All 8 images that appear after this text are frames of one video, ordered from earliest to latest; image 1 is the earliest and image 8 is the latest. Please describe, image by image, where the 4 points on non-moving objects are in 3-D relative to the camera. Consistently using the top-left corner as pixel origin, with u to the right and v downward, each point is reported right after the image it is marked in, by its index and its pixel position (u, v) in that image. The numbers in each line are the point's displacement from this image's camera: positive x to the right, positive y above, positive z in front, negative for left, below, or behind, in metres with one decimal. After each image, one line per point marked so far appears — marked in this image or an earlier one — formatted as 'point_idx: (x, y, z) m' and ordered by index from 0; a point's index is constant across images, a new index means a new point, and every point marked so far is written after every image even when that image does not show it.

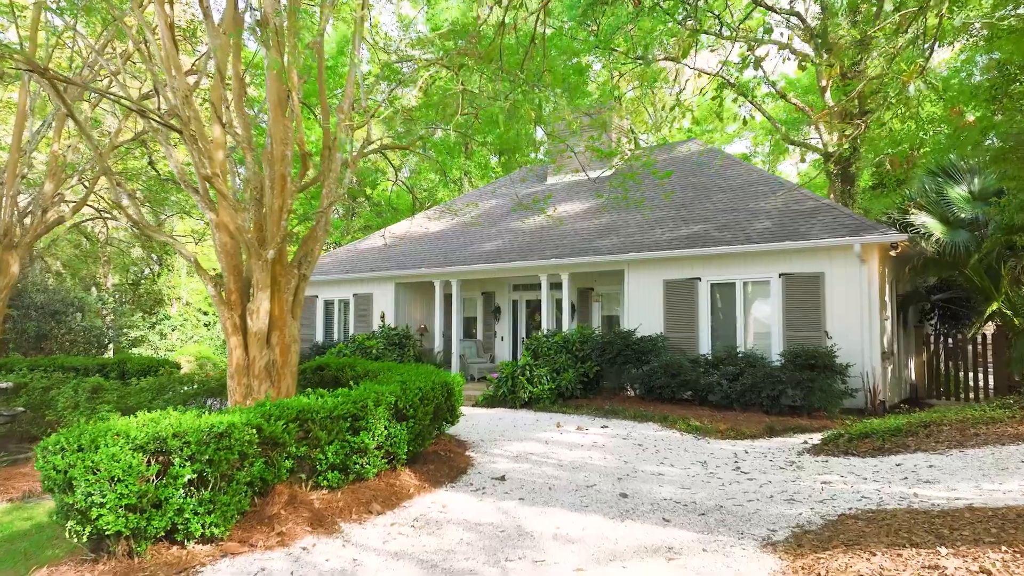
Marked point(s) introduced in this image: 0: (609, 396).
0: (+1.0, -1.1, +10.0) m
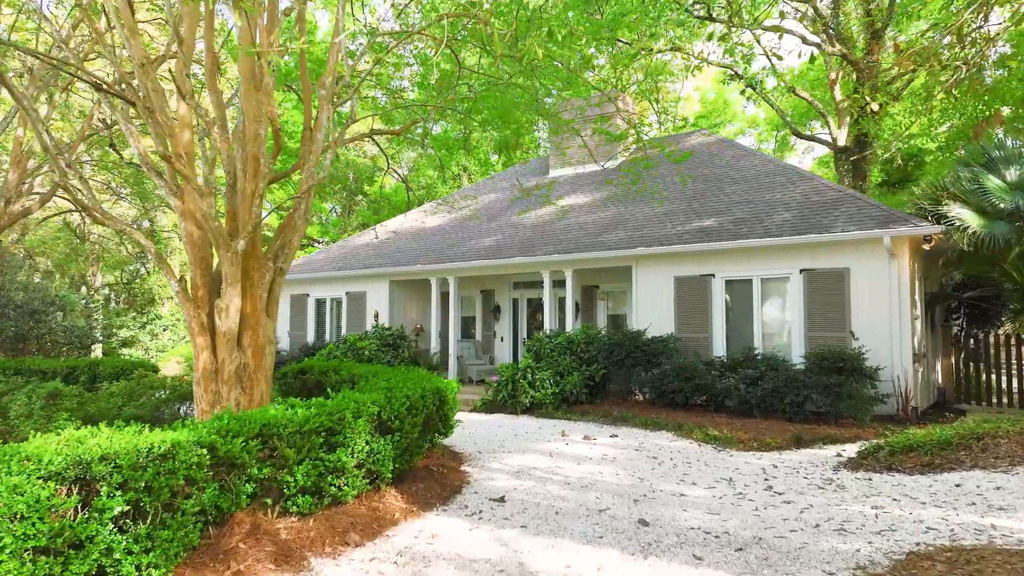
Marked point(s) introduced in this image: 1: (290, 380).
0: (+1.0, -1.1, +9.3) m
1: (-1.7, -0.7, +7.2) m
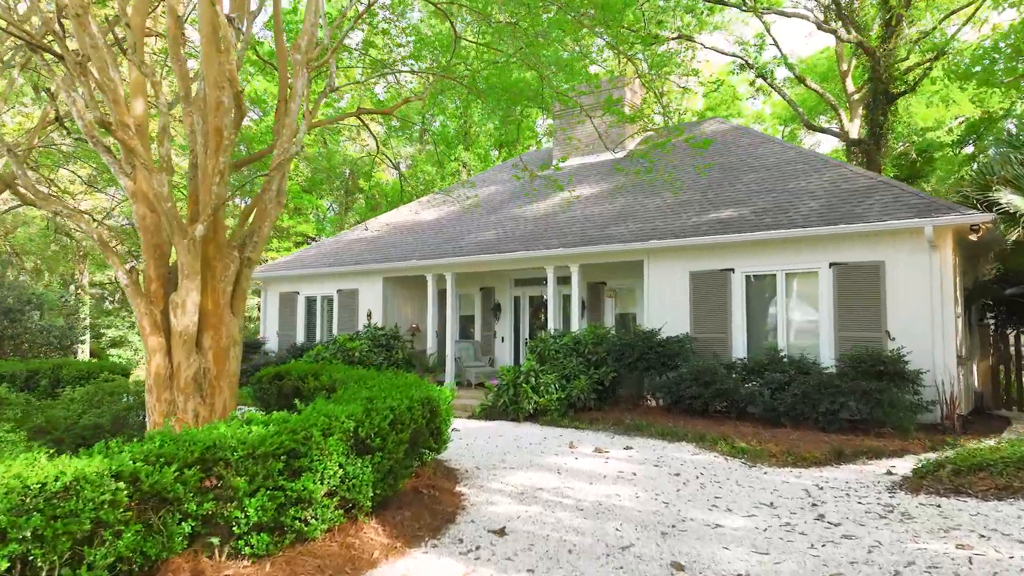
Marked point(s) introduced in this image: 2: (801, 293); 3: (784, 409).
0: (+1.0, -1.1, +8.5) m
1: (-1.7, -0.7, +6.4) m
2: (+2.5, 0.0, +8.3) m
3: (+2.0, -0.9, +7.1) m
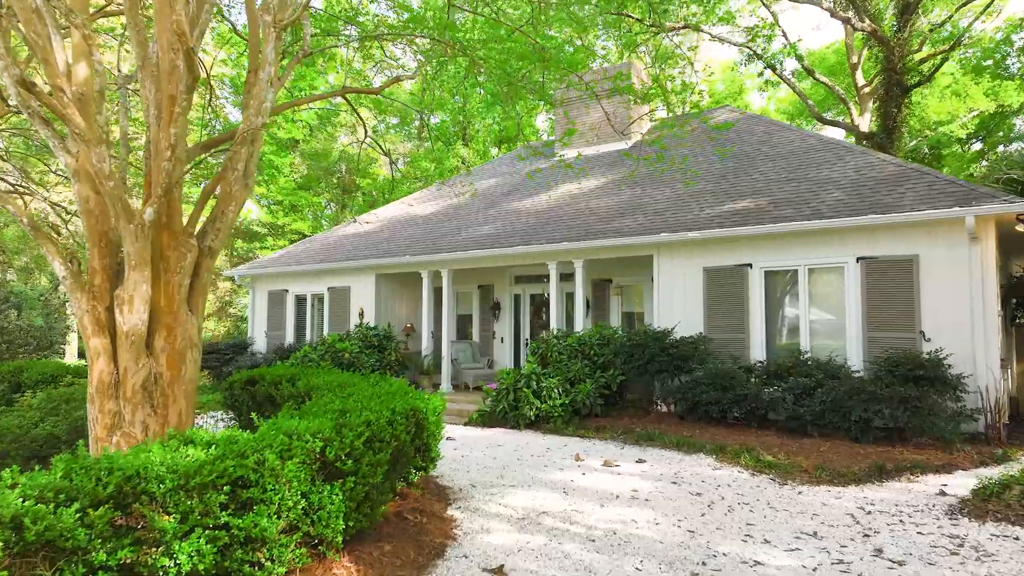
0: (+1.0, -1.0, +7.9) m
1: (-1.7, -0.7, +5.8) m
2: (+2.5, 0.0, +7.6) m
3: (+2.0, -0.9, +6.4) m
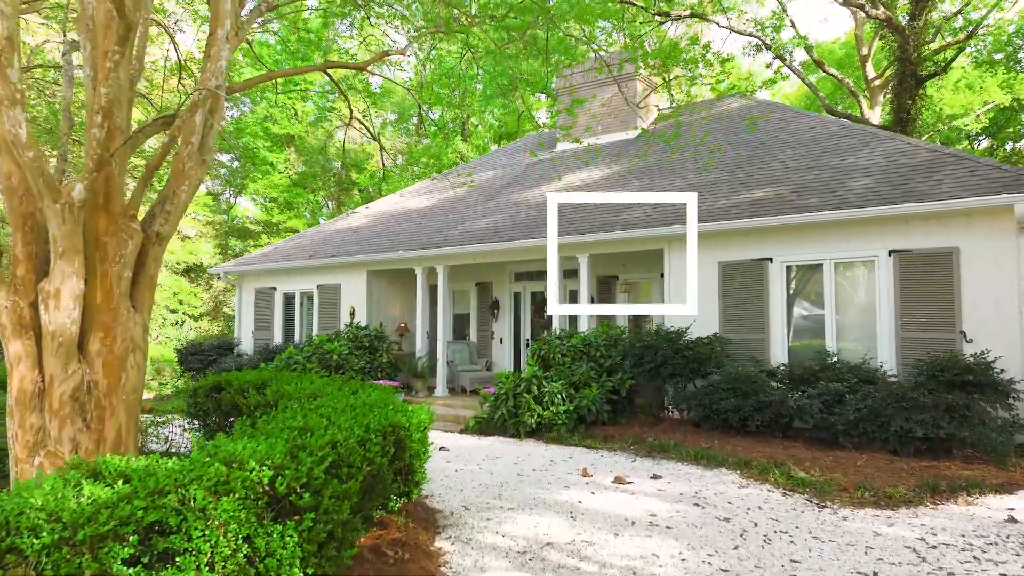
0: (+1.0, -1.0, +7.3) m
1: (-1.7, -0.6, +5.1) m
2: (+2.5, 0.0, +7.0) m
3: (+2.0, -0.8, +5.8) m
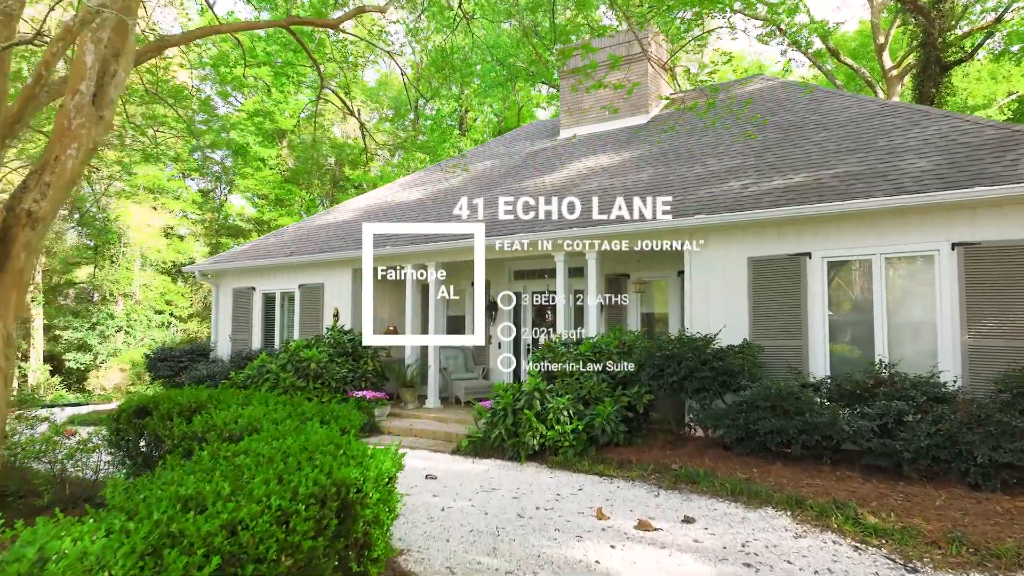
0: (+1.0, -1.0, +6.3) m
1: (-1.7, -0.6, +4.1) m
2: (+2.5, 0.0, +6.0) m
3: (+2.0, -0.8, +4.8) m
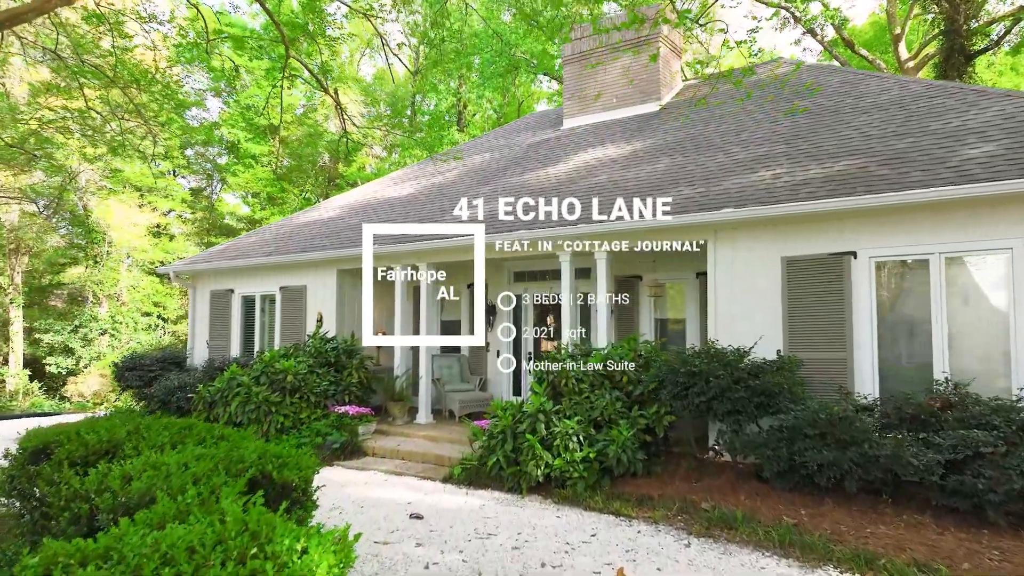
0: (+1.0, -1.0, +5.4) m
1: (-1.7, -0.6, +3.3) m
2: (+2.5, 0.0, +5.1) m
3: (+2.0, -0.9, +3.9) m
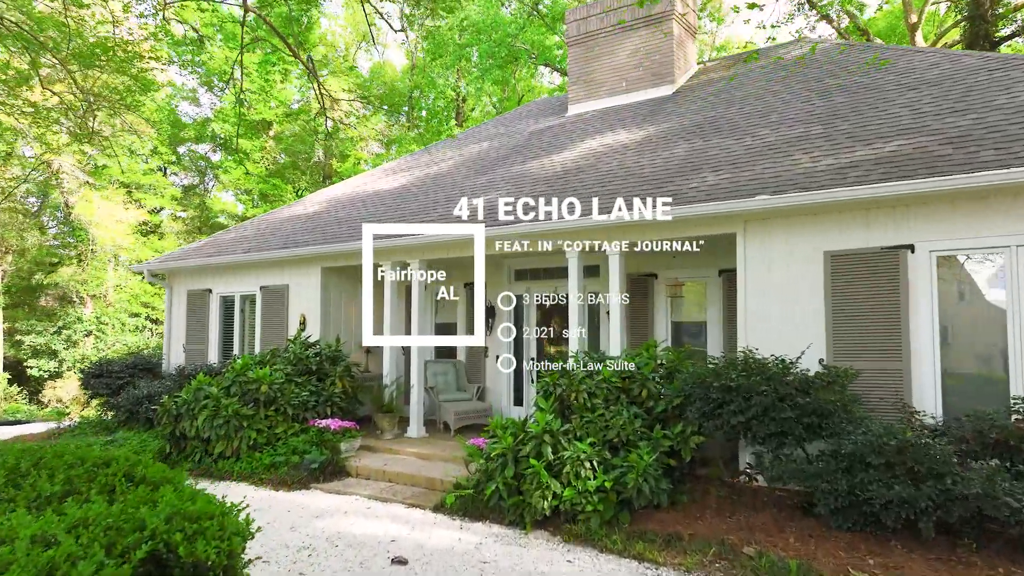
0: (+1.0, -1.0, +4.6) m
1: (-1.7, -0.6, +2.5) m
2: (+2.5, 0.0, +4.3) m
3: (+2.0, -0.9, +3.1) m
